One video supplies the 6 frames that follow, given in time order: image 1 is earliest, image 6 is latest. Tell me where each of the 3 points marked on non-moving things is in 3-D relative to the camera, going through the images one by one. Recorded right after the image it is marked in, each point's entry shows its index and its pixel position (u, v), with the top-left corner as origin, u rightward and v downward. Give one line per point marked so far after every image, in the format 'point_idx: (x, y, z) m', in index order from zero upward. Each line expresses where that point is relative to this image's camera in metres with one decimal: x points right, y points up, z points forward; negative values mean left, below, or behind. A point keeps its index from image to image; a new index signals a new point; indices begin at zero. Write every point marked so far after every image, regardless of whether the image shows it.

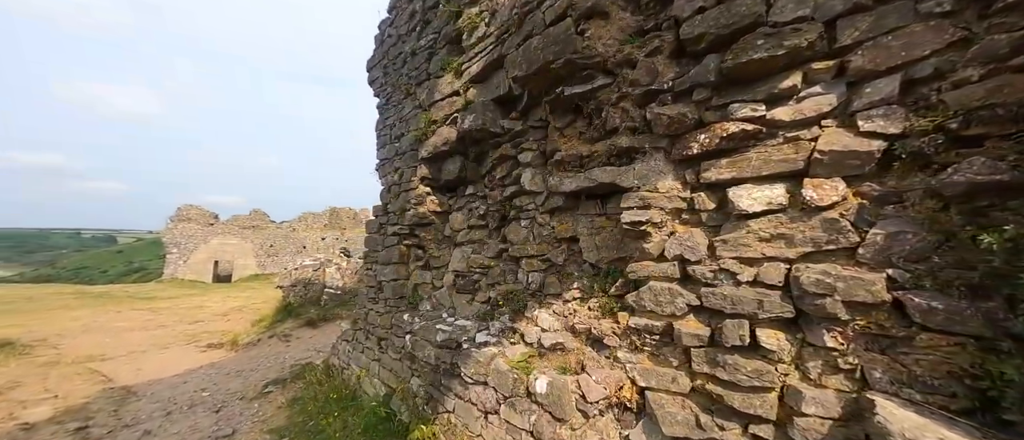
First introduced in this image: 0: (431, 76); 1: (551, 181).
0: (-0.8, +1.3, +3.1) m
1: (+0.3, +0.3, +2.4) m
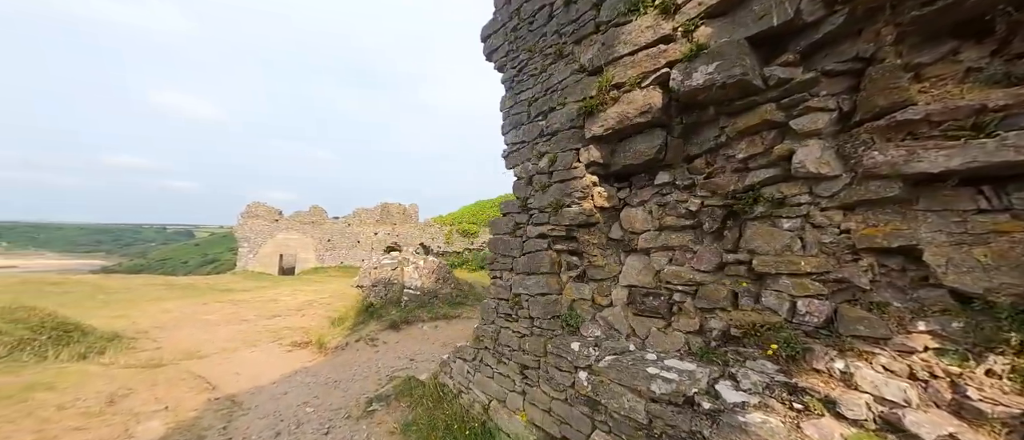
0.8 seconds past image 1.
0: (+0.6, +1.4, +2.3) m
1: (+1.6, +0.3, +1.5) m
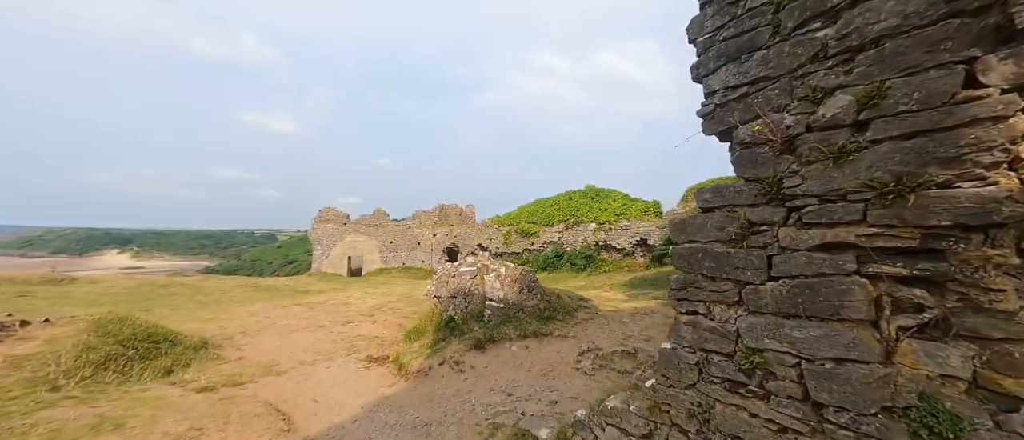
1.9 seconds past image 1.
0: (+1.7, +1.4, +1.0) m
1: (+2.5, +0.3, 0.0) m
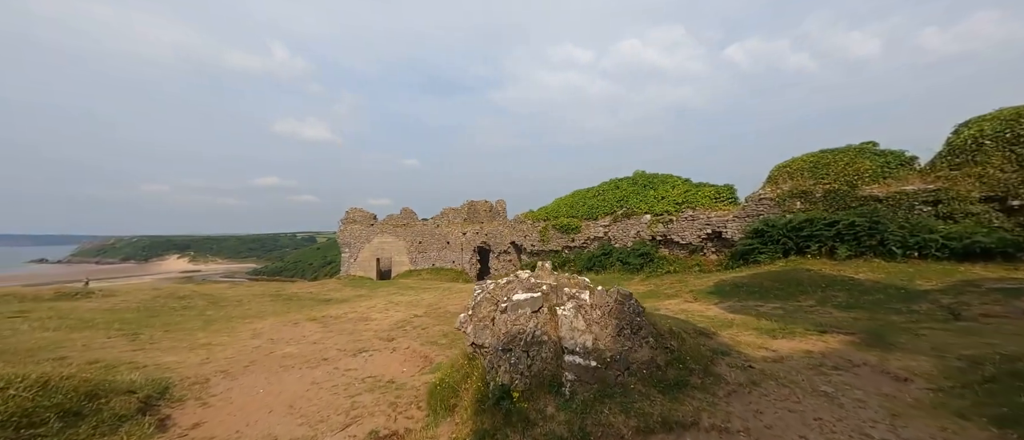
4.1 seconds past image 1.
0: (+2.1, +1.5, -2.1) m
1: (+2.9, +0.4, -3.1) m
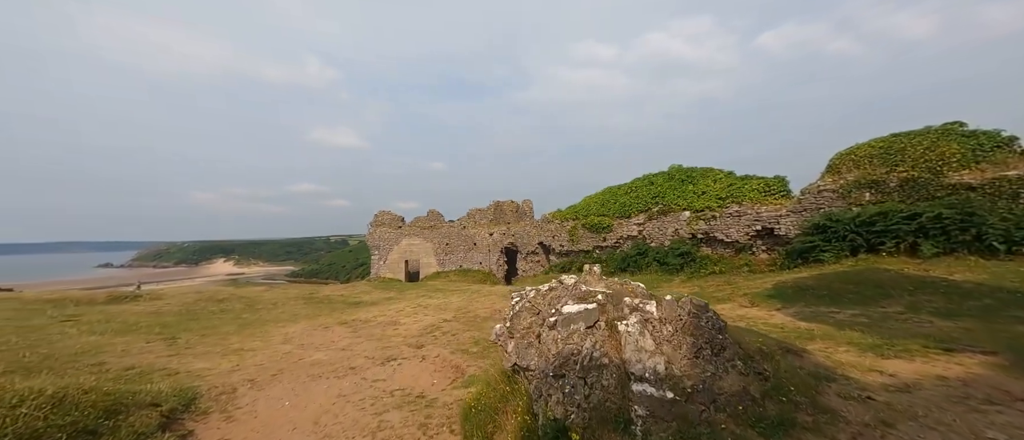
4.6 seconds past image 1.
0: (+2.1, +1.6, -2.9) m
1: (+2.8, +0.5, -4.0) m
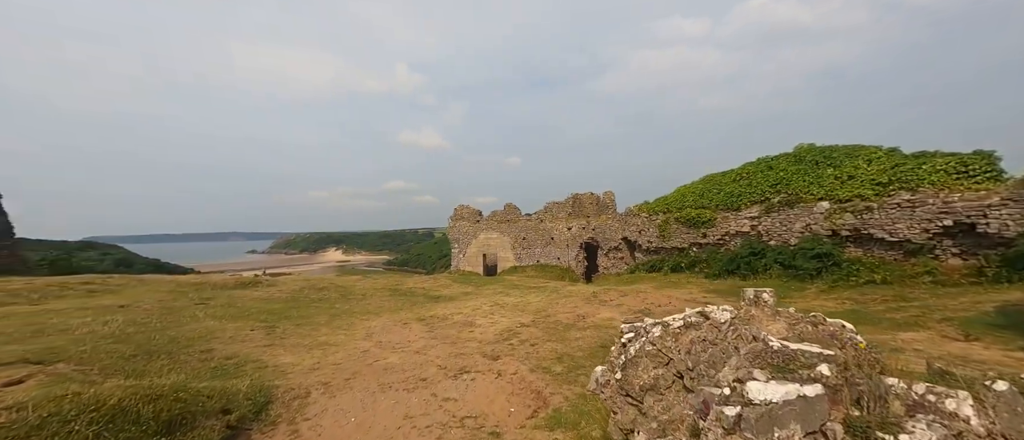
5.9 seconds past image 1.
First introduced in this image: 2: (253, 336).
0: (+1.4, +1.4, -4.7) m
1: (+1.9, +0.4, -6.0) m
2: (-7.6, -3.4, +9.9) m
